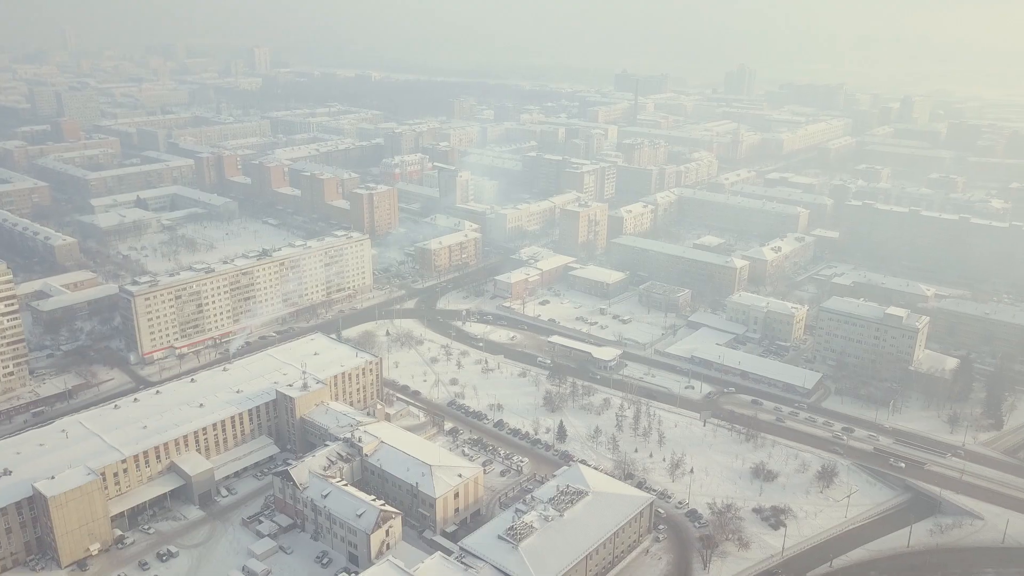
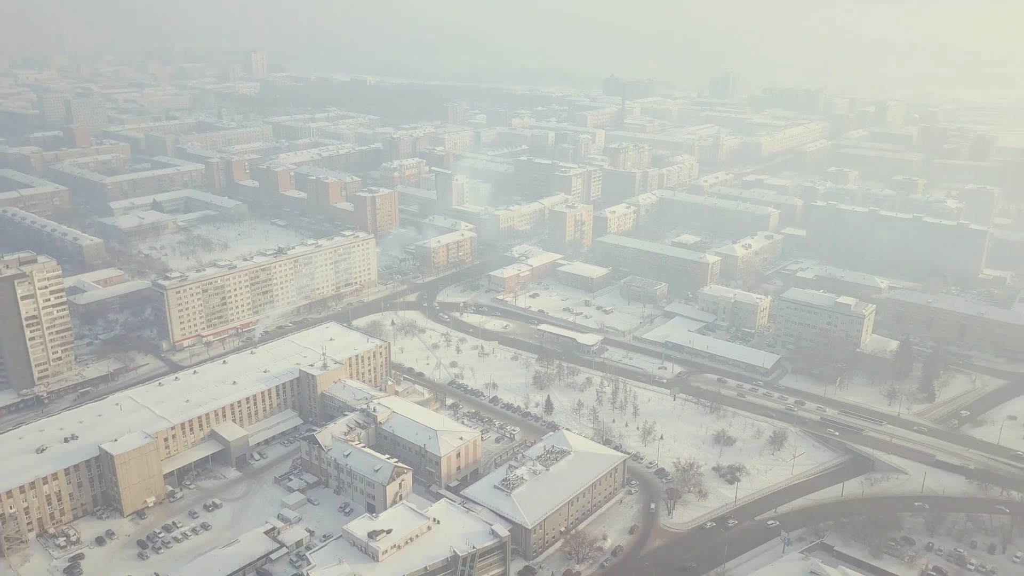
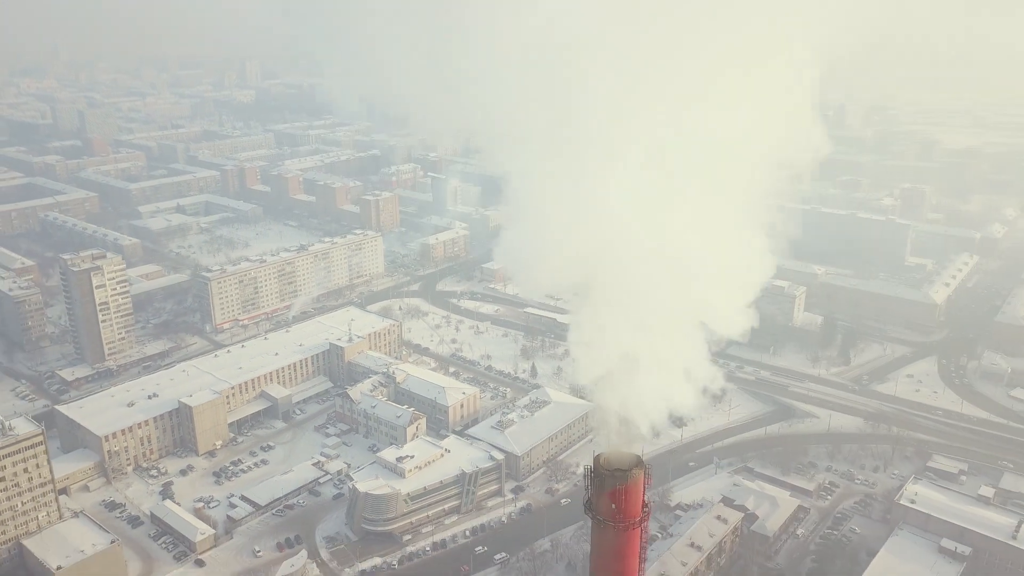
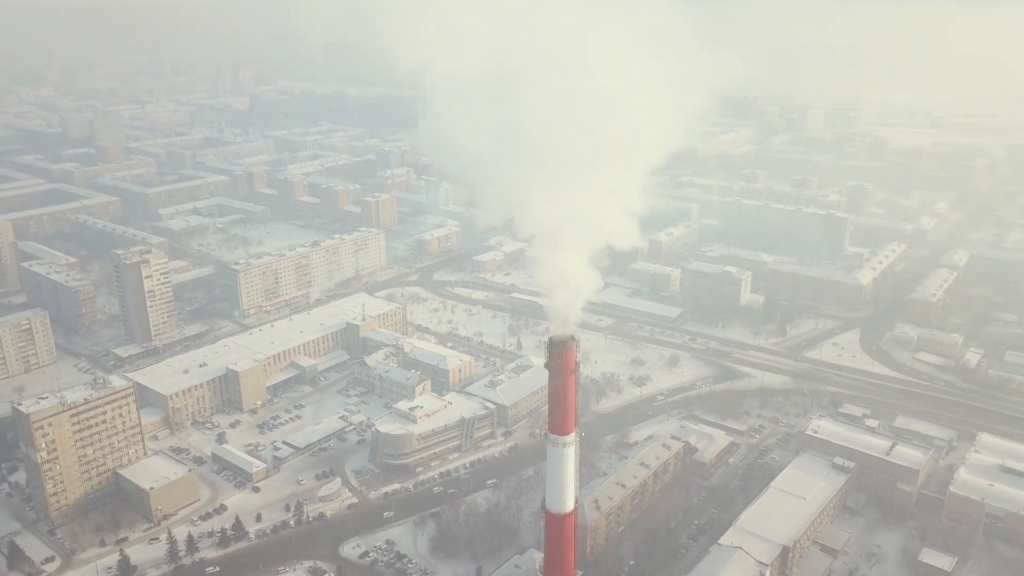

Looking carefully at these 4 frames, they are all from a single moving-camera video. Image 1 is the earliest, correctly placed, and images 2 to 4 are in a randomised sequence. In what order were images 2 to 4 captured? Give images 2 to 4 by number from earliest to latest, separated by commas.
2, 3, 4
